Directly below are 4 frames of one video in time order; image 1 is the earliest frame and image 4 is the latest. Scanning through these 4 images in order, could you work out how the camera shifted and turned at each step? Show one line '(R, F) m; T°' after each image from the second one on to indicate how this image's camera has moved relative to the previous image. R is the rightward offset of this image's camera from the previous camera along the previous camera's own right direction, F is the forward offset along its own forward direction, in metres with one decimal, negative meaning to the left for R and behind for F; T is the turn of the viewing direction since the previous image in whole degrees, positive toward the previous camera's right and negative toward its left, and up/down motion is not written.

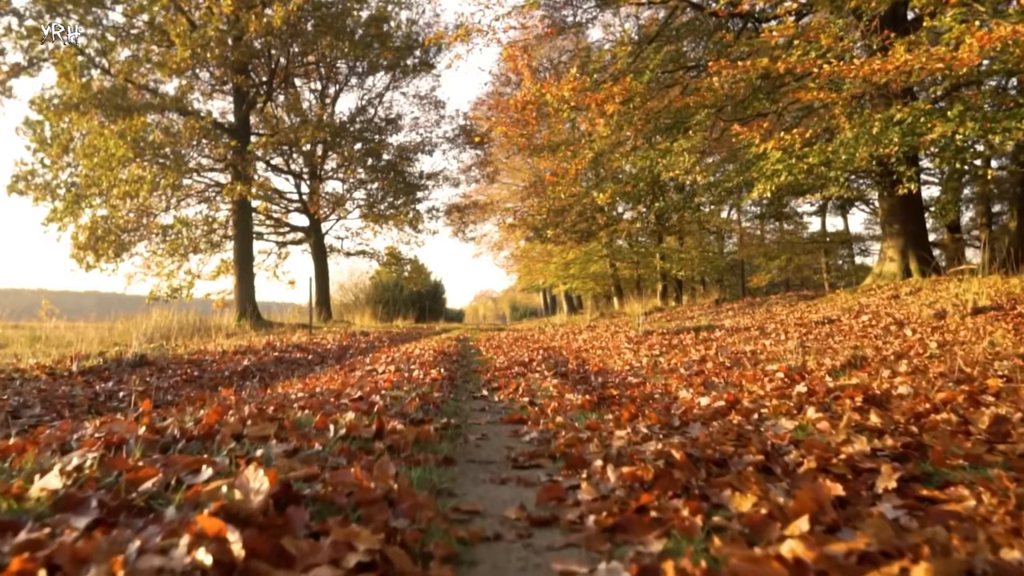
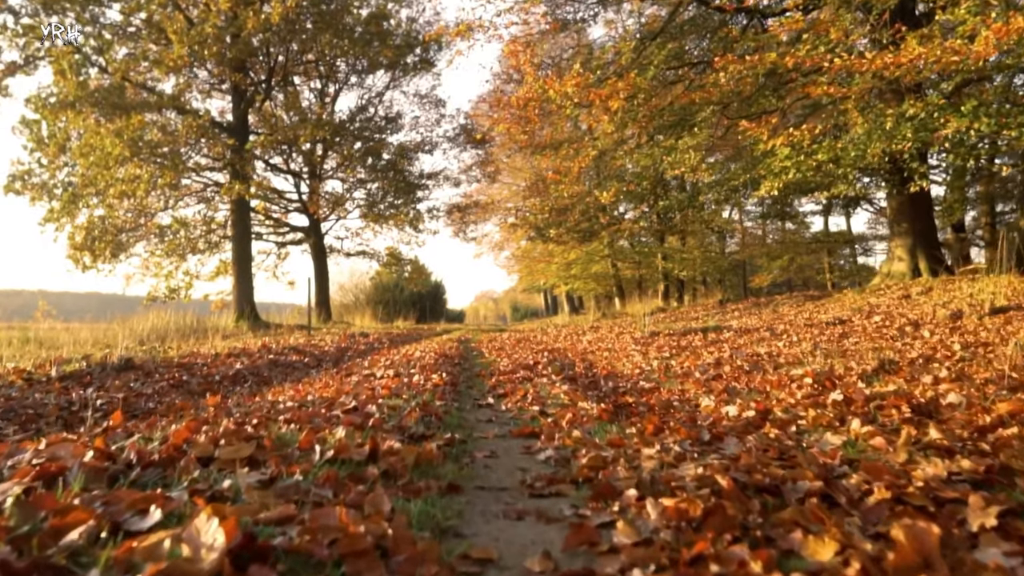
(0.0, +0.3) m; 0°
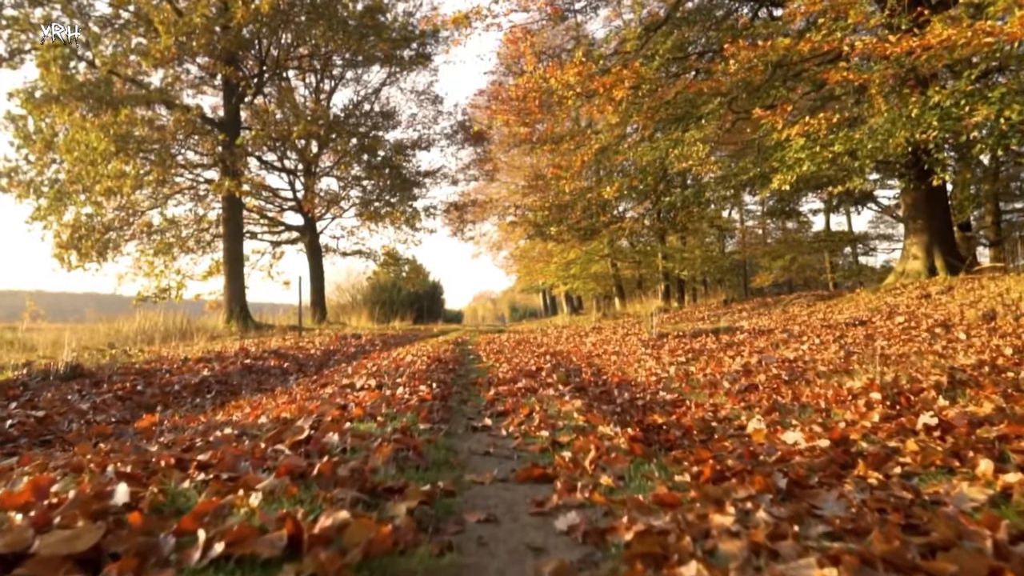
(0.0, +0.8) m; 0°
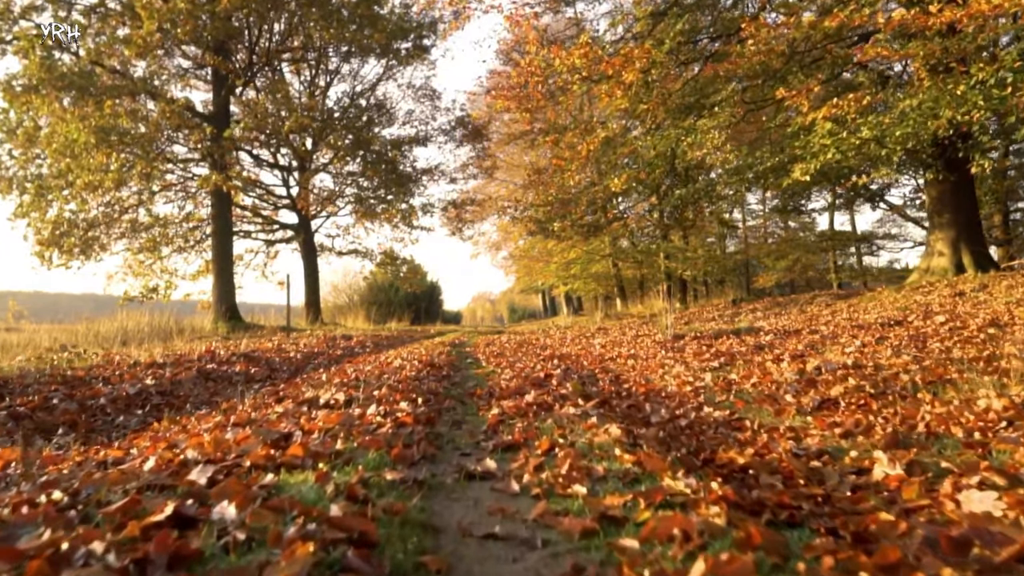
(-0.1, +1.1) m; 0°
